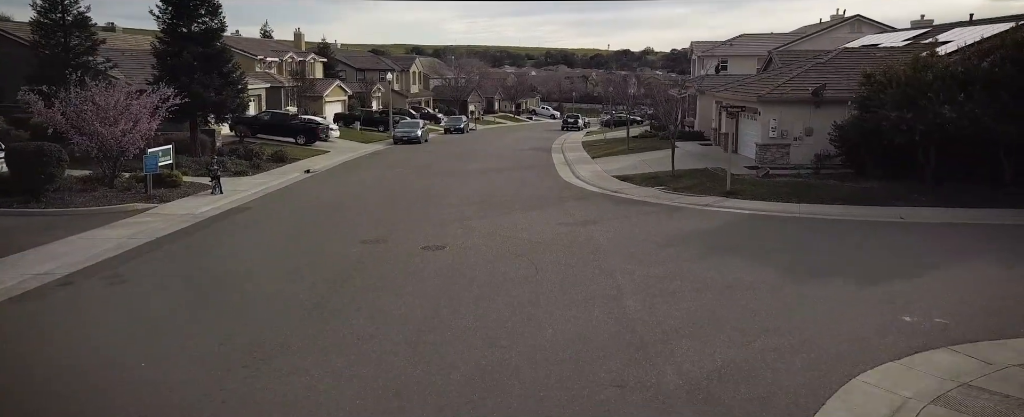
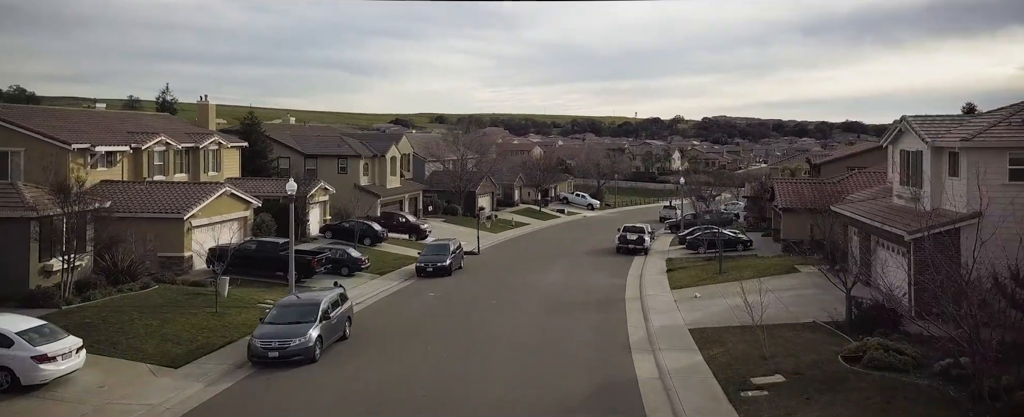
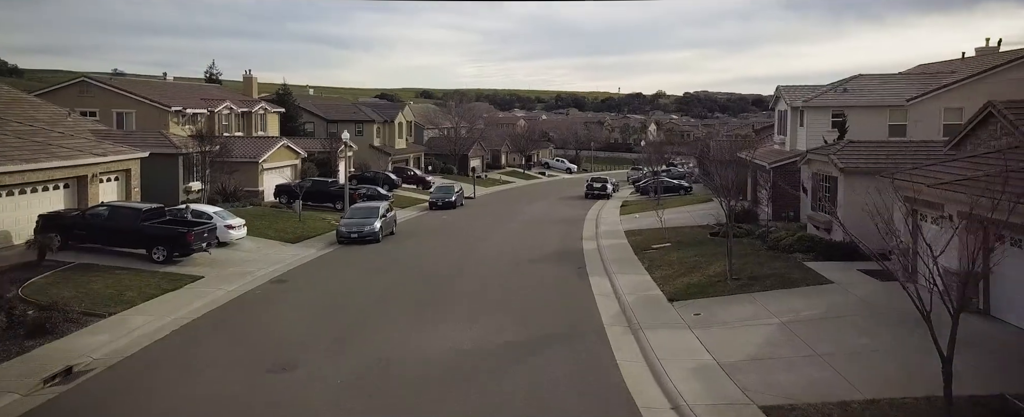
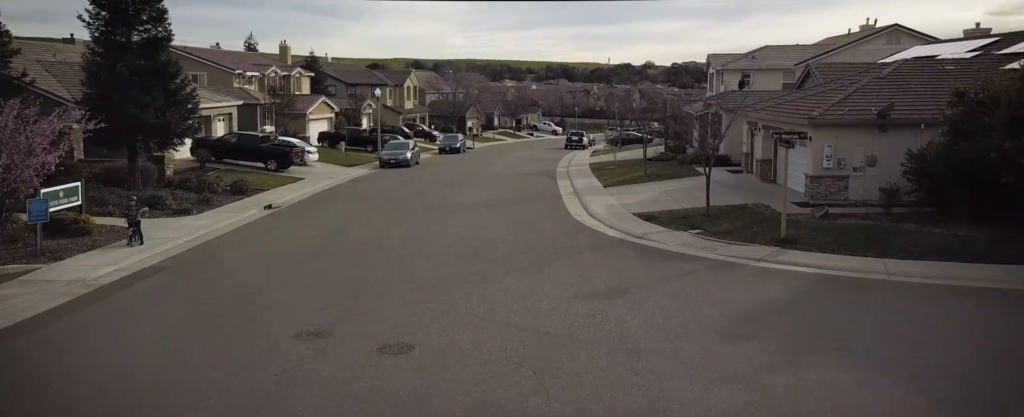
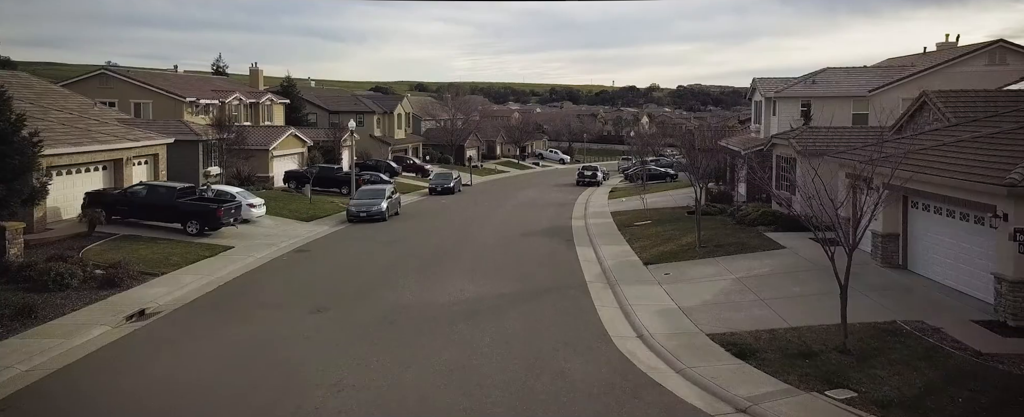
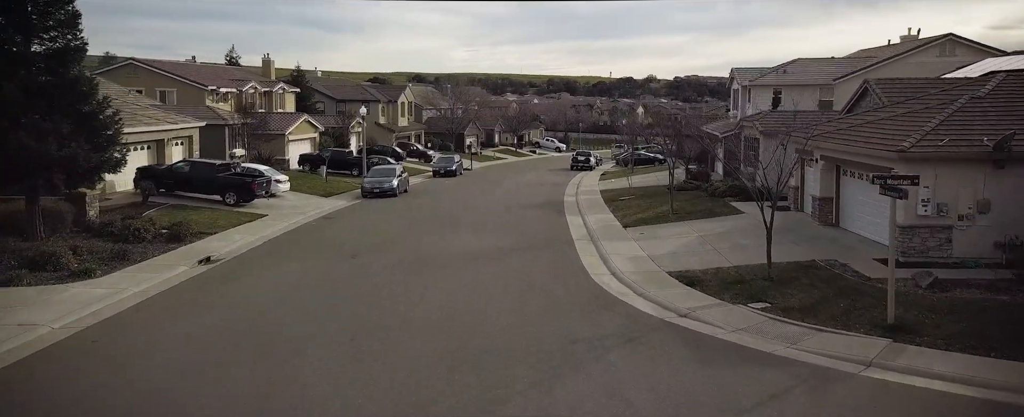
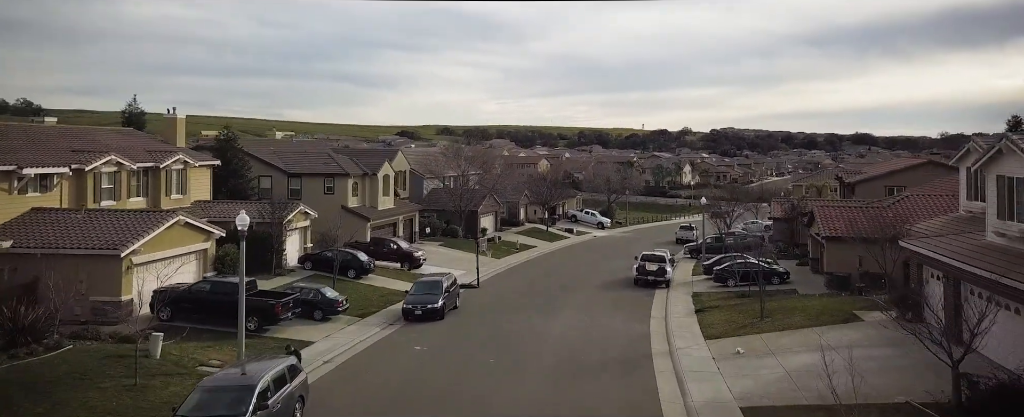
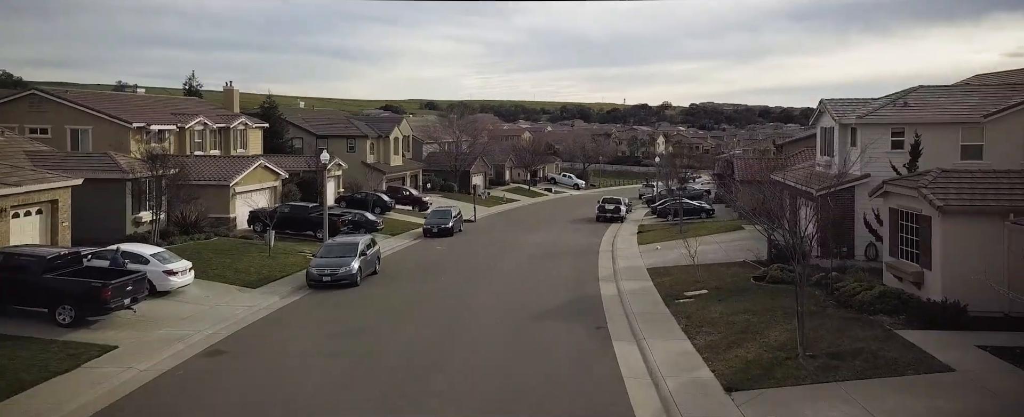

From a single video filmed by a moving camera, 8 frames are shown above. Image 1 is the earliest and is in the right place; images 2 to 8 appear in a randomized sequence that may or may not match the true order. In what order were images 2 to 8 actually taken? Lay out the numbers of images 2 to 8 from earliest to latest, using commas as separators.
4, 6, 5, 3, 8, 2, 7
